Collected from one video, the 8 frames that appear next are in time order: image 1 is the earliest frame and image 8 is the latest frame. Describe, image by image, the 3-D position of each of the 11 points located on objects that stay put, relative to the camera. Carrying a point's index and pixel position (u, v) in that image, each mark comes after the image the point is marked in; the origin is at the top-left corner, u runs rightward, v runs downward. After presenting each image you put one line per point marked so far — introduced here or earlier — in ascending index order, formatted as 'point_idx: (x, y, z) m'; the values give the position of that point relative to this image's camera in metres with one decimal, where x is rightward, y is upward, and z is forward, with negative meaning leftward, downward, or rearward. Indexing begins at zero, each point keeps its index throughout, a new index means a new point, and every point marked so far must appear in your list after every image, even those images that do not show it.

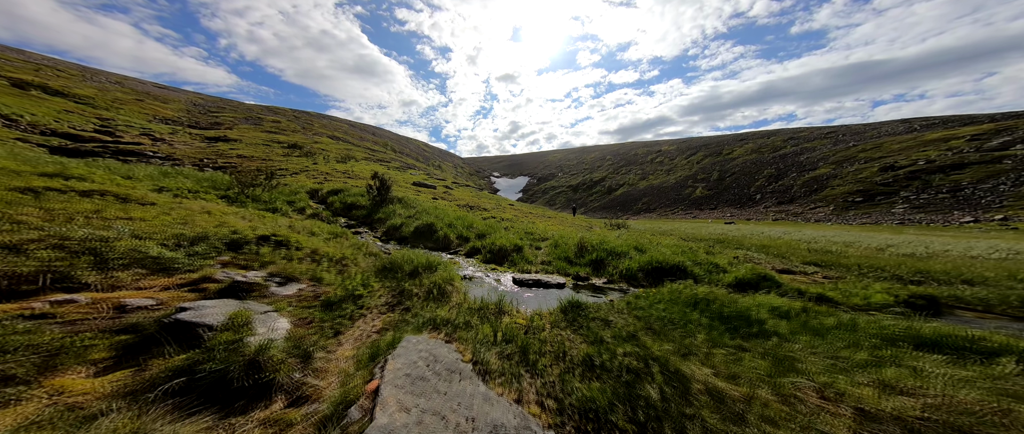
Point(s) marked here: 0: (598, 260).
0: (+5.1, -2.6, +16.2) m
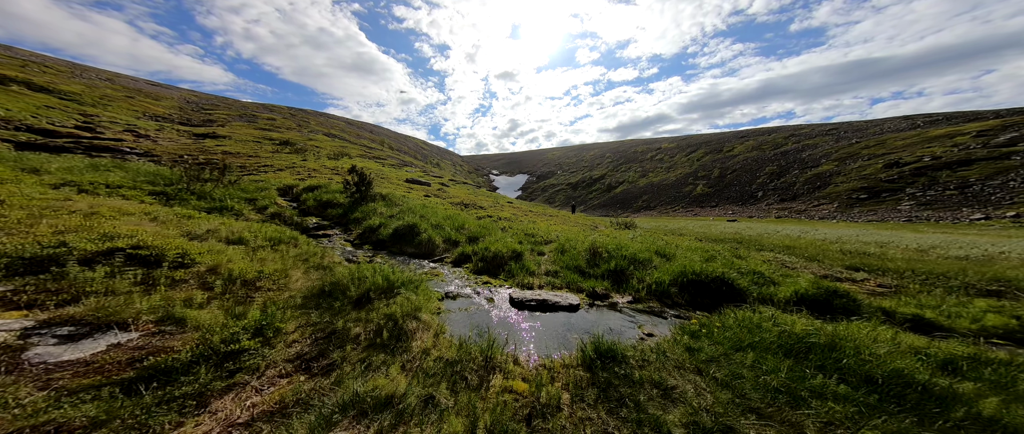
0: (+5.0, -2.5, +13.1) m
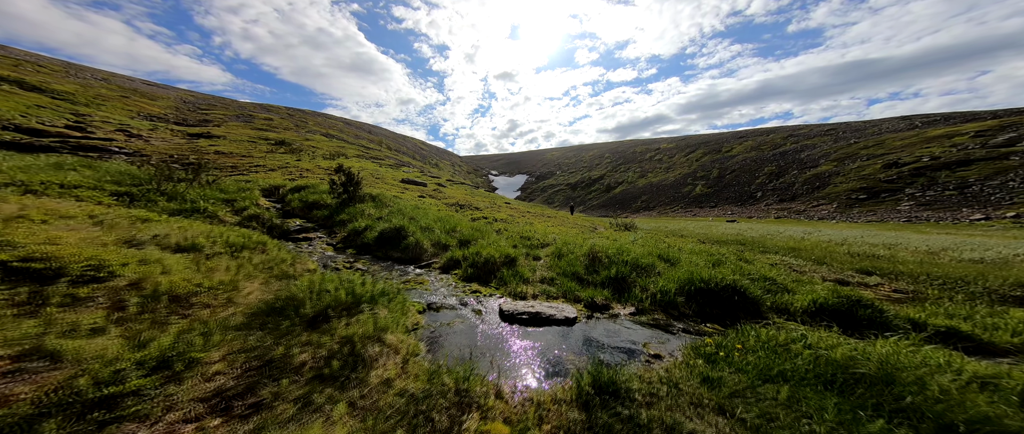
0: (+4.7, -2.6, +12.1) m
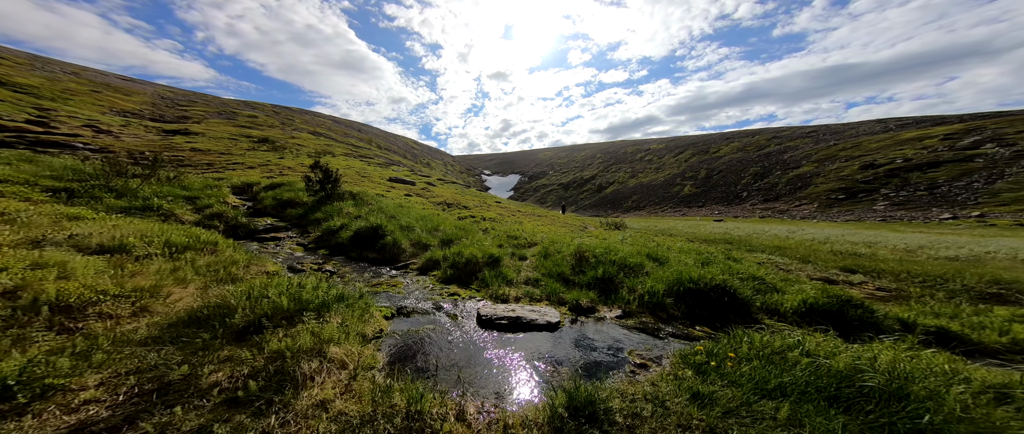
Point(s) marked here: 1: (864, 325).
0: (+3.9, -2.5, +11.7) m
1: (+11.3, -3.5, +8.9) m
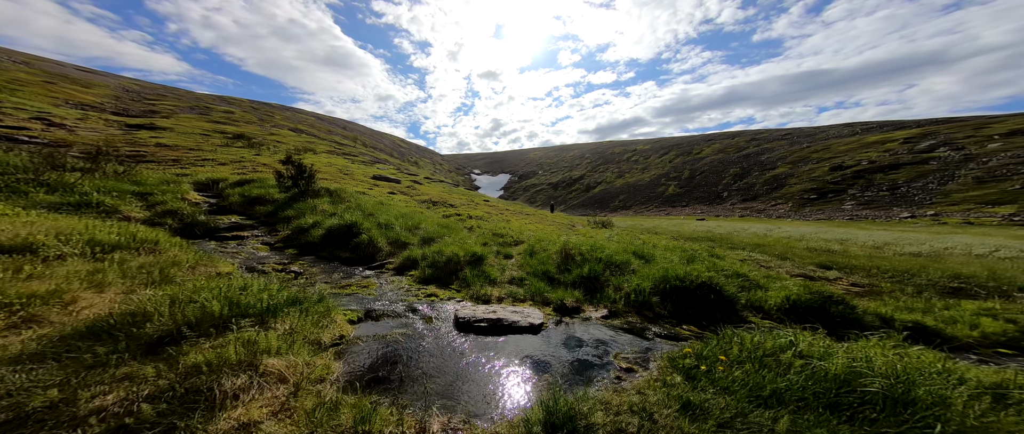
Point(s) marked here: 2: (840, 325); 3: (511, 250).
0: (+3.3, -2.4, +11.3) m
1: (+10.8, -3.4, +8.9) m
2: (+10.7, -3.5, +9.1) m
3: (-0.1, -1.8, +15.4) m
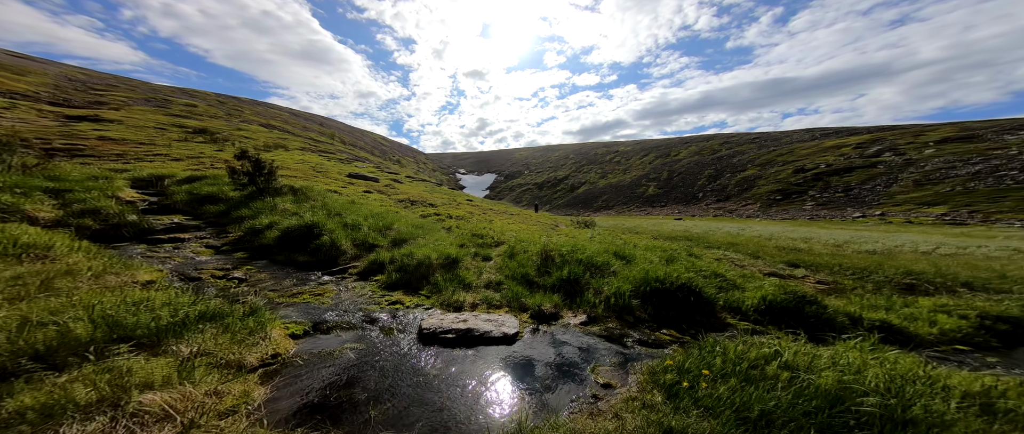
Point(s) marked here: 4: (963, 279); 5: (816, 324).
0: (+2.3, -2.4, +10.9) m
1: (+9.9, -3.4, +9.0) m
2: (+9.9, -3.5, +9.1) m
3: (-1.3, -1.8, +14.8) m
4: (+27.7, -3.8, +17.2) m
5: (+9.9, -3.5, +9.2) m
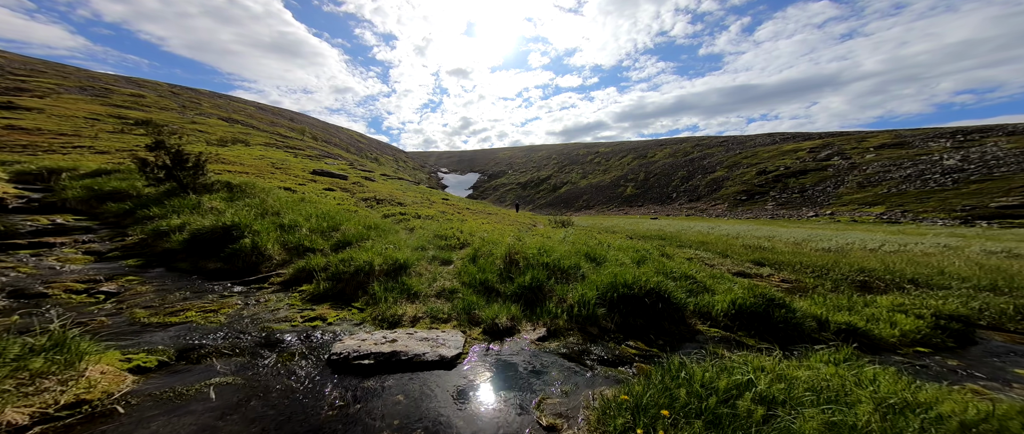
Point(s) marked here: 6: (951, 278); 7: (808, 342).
0: (+0.7, -2.4, +9.9) m
1: (+8.5, -3.4, +8.5) m
2: (+8.4, -3.5, +8.7) m
3: (-3.1, -1.8, +13.5) m
4: (+25.6, -3.8, +18.0) m
5: (+8.5, -3.5, +8.7) m
6: (+27.2, -3.8, +17.3) m
7: (+8.4, -3.3, +7.9) m
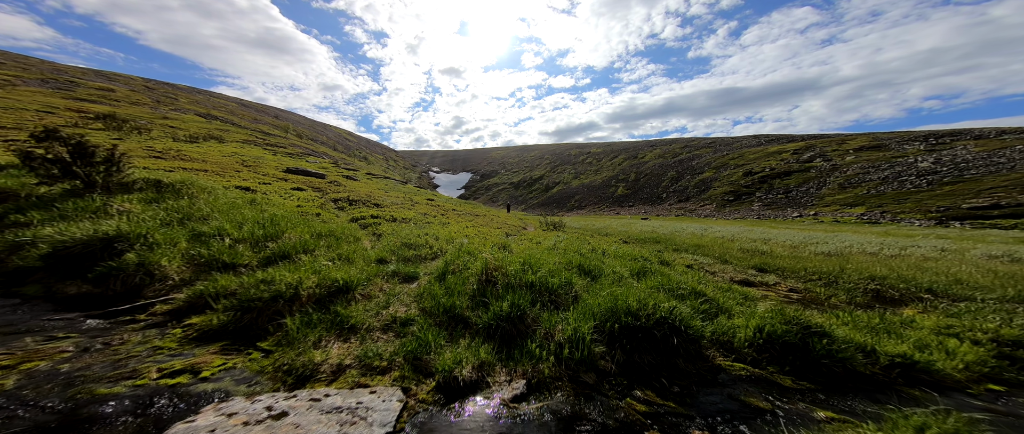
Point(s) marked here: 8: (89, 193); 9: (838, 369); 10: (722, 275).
0: (0.0, -2.6, +7.8) m
1: (+7.8, -3.6, +6.6) m
2: (+7.7, -3.7, +6.8) m
3: (-4.0, -2.0, +11.3) m
4: (+24.6, -4.0, +16.6) m
5: (+7.7, -3.7, +6.8) m
6: (+26.2, -4.0, +16.0) m
7: (+7.7, -3.5, +6.0) m
8: (-17.5, +1.0, +11.7) m
9: (+7.8, -3.7, +6.9) m
10: (+12.8, -3.5, +16.8) m
